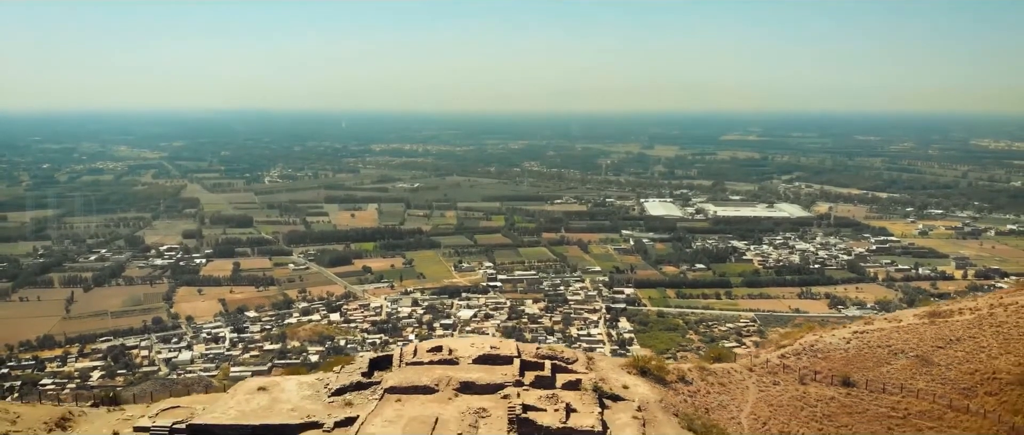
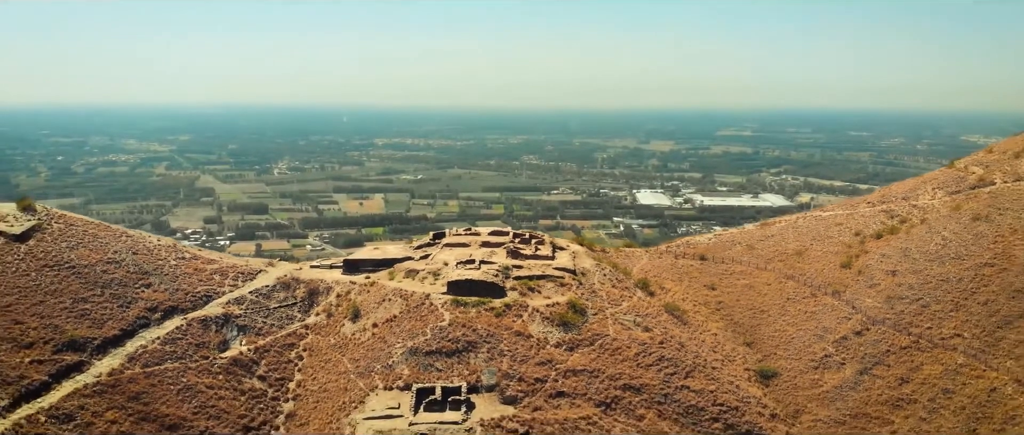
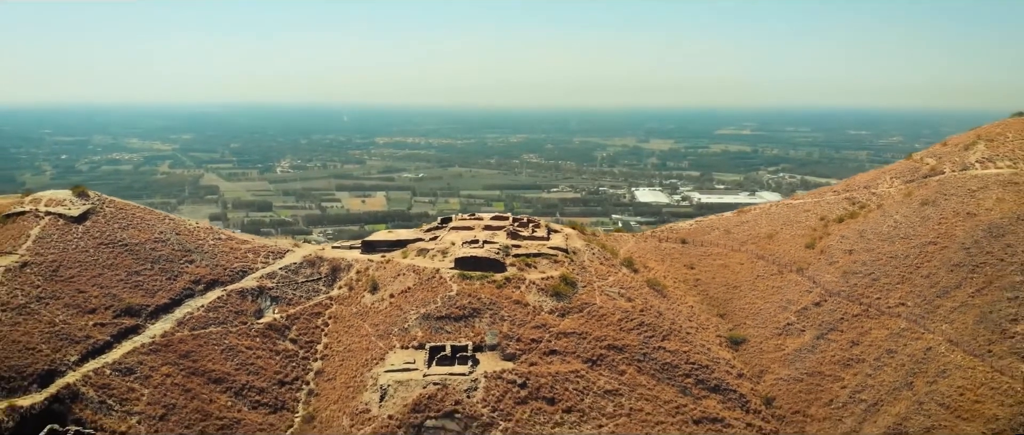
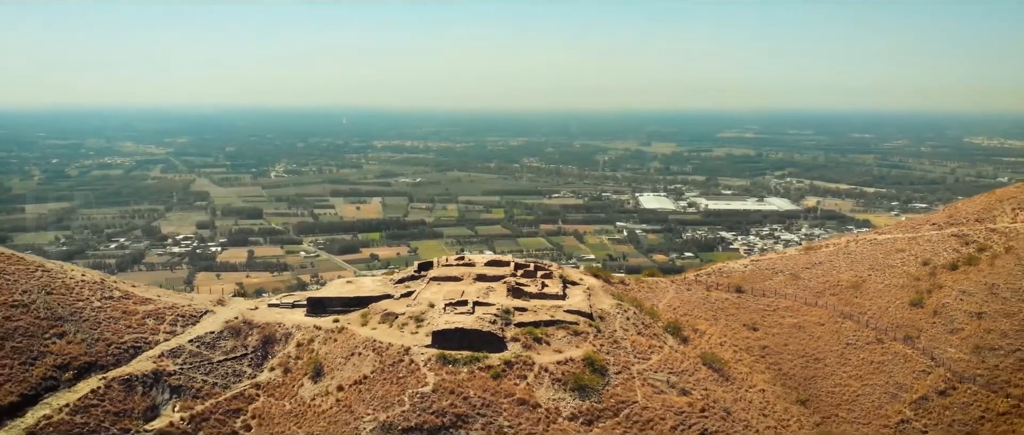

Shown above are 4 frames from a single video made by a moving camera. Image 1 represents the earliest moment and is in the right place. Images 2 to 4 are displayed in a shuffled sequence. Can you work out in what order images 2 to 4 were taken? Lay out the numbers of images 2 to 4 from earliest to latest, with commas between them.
4, 2, 3
